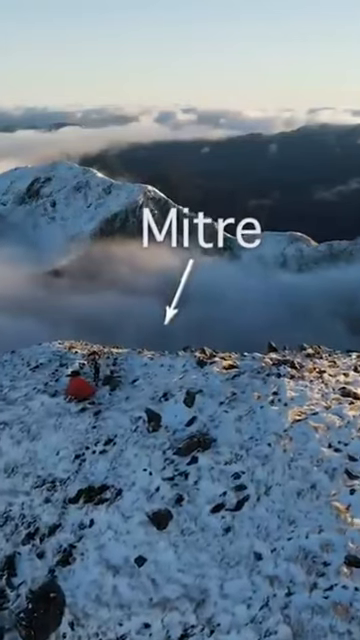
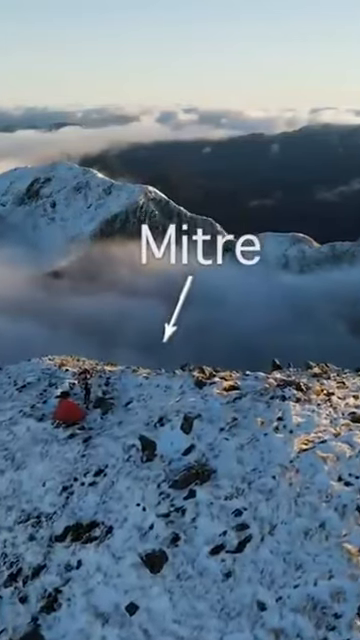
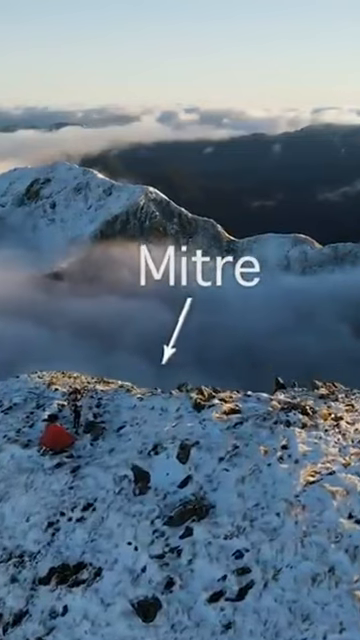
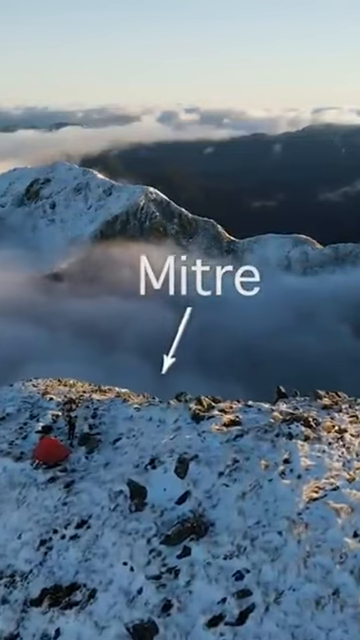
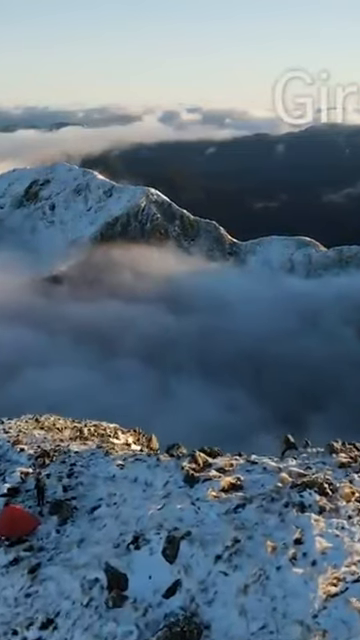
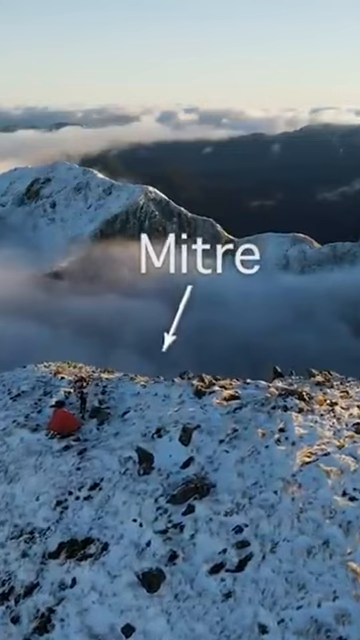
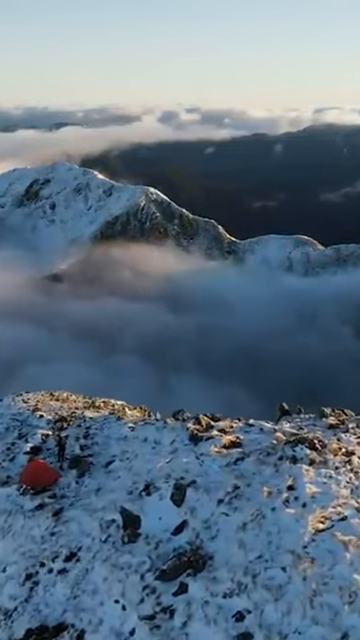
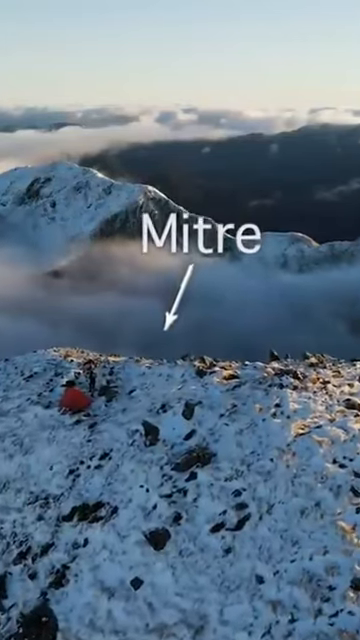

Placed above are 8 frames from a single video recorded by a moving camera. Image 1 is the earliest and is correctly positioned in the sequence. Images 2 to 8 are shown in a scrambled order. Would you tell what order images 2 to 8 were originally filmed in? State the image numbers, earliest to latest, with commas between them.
8, 2, 6, 3, 4, 7, 5
